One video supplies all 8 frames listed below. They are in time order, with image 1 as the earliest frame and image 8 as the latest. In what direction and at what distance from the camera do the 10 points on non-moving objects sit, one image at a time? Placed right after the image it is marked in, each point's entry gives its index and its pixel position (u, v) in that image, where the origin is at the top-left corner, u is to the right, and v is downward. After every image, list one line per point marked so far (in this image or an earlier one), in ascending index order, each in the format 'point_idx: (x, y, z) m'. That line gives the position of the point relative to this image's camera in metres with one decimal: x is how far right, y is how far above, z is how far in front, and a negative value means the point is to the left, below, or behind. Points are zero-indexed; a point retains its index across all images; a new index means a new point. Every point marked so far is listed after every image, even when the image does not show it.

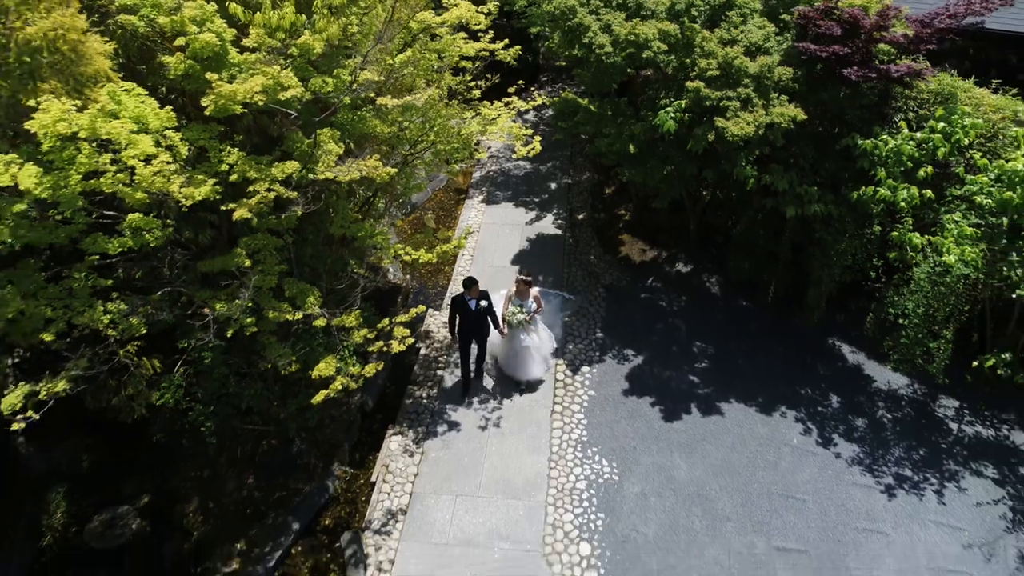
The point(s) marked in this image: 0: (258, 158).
0: (-2.0, +1.0, +5.6) m
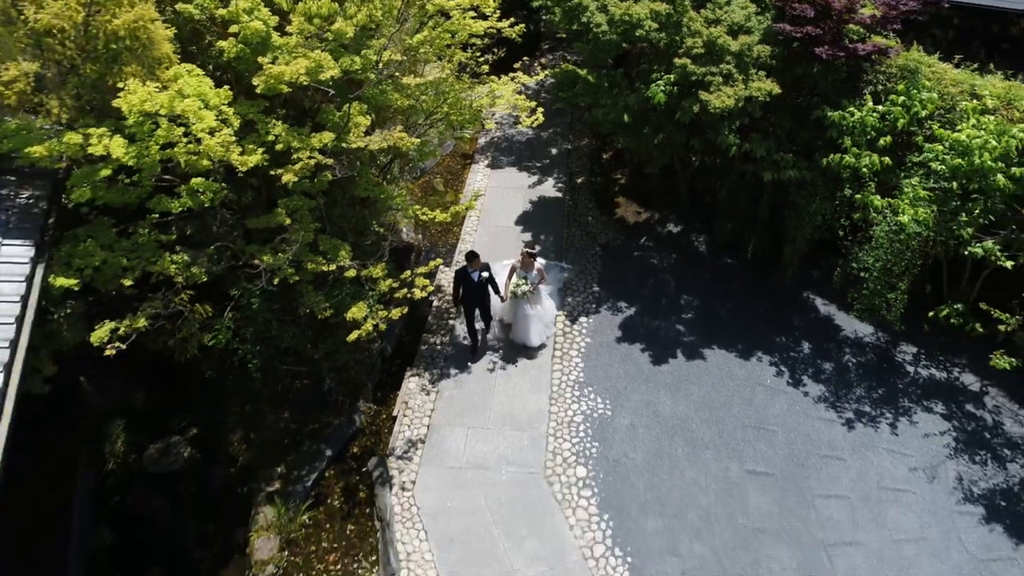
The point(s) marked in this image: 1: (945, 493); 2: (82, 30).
0: (-1.9, +1.4, +6.4) m
1: (+4.6, -2.2, +7.7) m
2: (-3.1, +1.9, +5.2) m
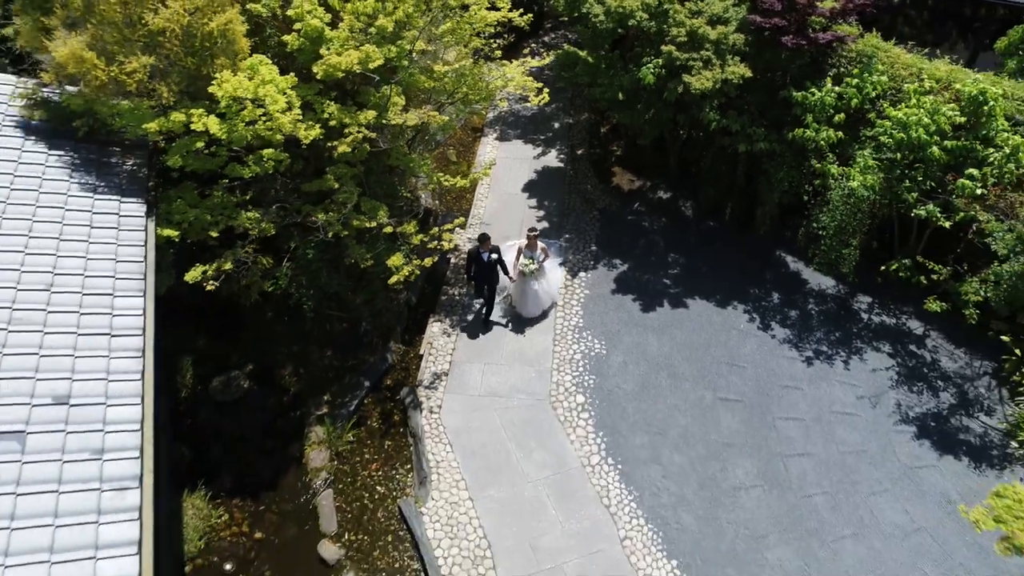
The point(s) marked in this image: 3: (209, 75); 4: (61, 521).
0: (-1.8, +2.0, +7.8) m
1: (+4.8, -1.6, +9.1) m
2: (-2.9, +2.3, +6.5) m
3: (-2.8, +2.0, +7.0) m
4: (-2.4, -1.6, +4.0) m
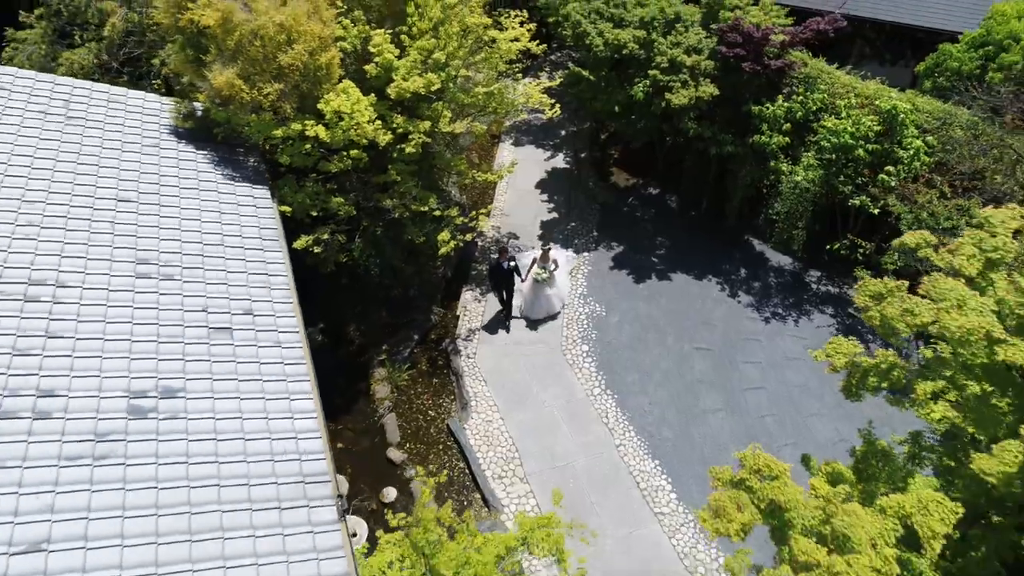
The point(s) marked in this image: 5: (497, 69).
0: (-1.5, +2.4, +10.3) m
1: (+5.1, -1.2, +11.6) m
2: (-2.6, +2.8, +9.1) m
3: (-2.5, +2.5, +9.5) m
4: (-2.1, -1.0, +6.5) m
5: (-0.2, +3.6, +11.6) m
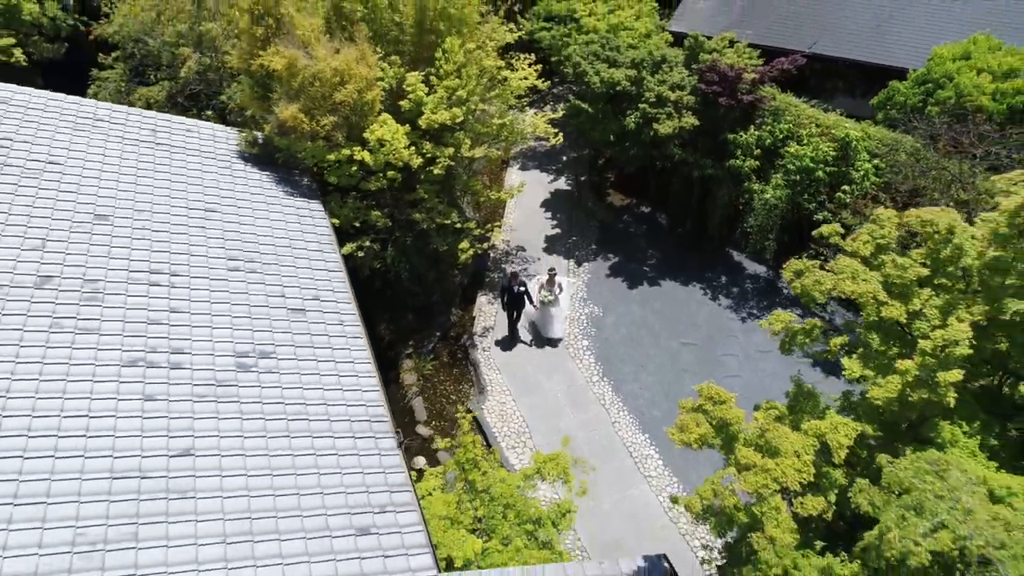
0: (-1.3, +2.4, +12.2) m
1: (+5.3, -1.2, +13.4) m
2: (-2.4, +2.9, +11.0) m
3: (-2.3, +2.5, +11.4) m
4: (-1.9, -0.9, +8.3) m
5: (-0.1, +3.5, +13.5) m
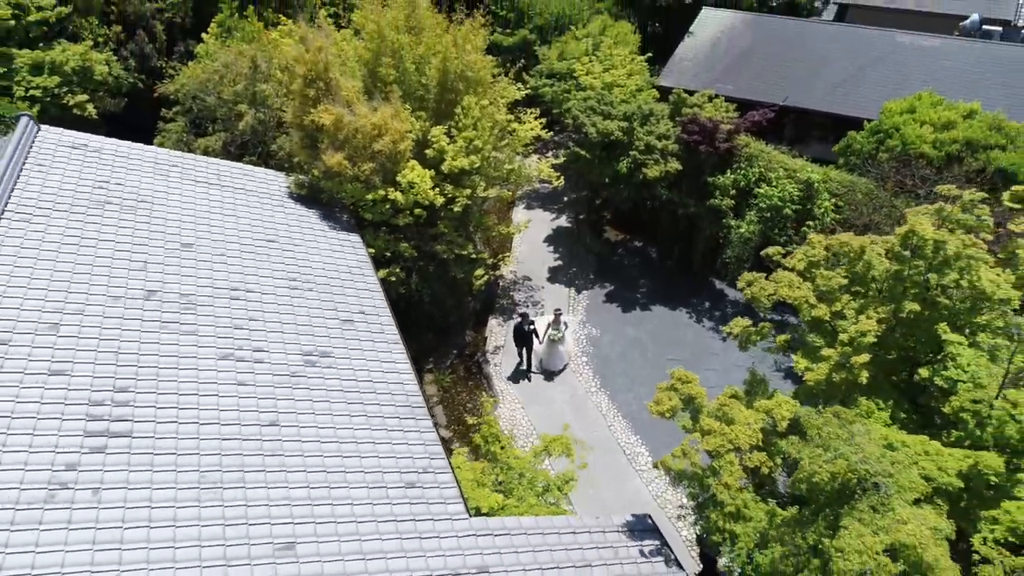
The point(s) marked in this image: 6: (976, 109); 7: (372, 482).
0: (-1.1, +2.0, +14.3) m
1: (+5.4, -1.7, +15.2) m
2: (-2.3, +2.5, +13.1) m
3: (-2.2, +2.2, +13.5) m
4: (-1.8, -1.1, +10.1) m
5: (+0.1, +3.0, +15.6) m
6: (+9.9, +3.8, +15.3) m
7: (-1.6, -2.2, +8.2) m
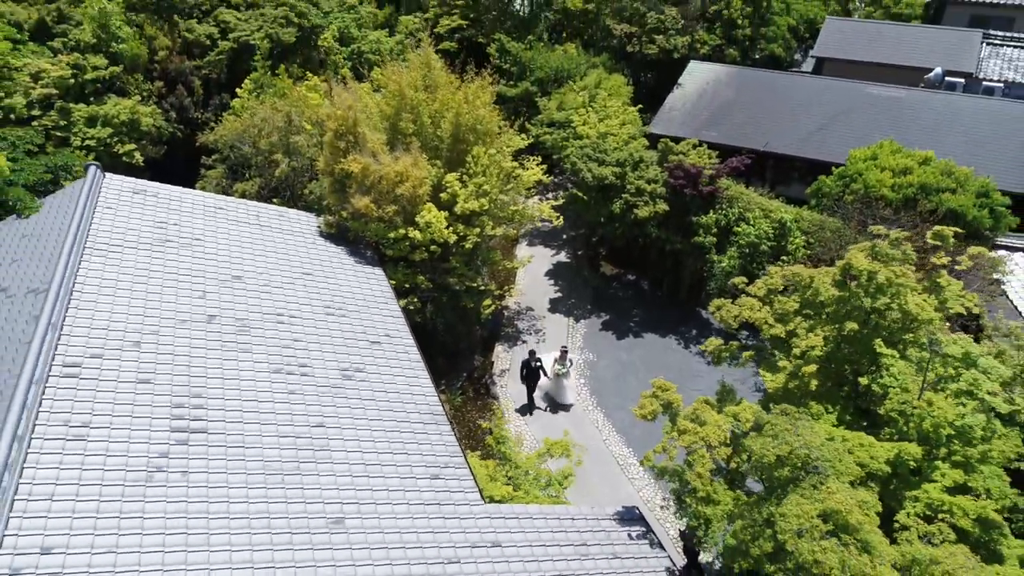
0: (-1.0, +1.4, +16.0) m
1: (+5.5, -2.4, +16.8) m
2: (-2.2, +1.9, +14.9) m
3: (-2.1, +1.6, +15.3) m
4: (-1.7, -1.5, +11.7) m
5: (+0.2, +2.3, +17.4) m
6: (+10.0, +3.1, +17.1) m
7: (-1.5, -2.5, +9.8) m
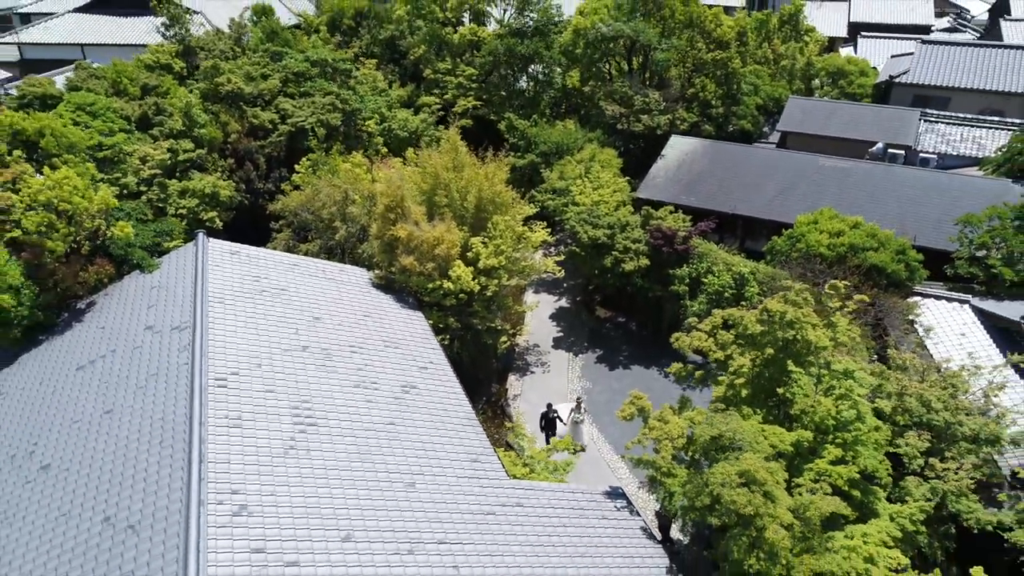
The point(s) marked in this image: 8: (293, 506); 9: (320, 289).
0: (-0.7, +0.3, +20.1) m
1: (+5.9, -3.5, +20.6) m
2: (-1.8, +0.9, +19.0) m
3: (-1.7, +0.5, +19.3) m
4: (-1.3, -2.3, +15.6) m
5: (+0.5, +1.1, +21.6) m
6: (+10.3, +2.0, +21.3) m
7: (-1.2, -3.2, +13.6) m
8: (-3.4, -3.4, +11.0) m
9: (-4.8, -0.1, +17.9) m
